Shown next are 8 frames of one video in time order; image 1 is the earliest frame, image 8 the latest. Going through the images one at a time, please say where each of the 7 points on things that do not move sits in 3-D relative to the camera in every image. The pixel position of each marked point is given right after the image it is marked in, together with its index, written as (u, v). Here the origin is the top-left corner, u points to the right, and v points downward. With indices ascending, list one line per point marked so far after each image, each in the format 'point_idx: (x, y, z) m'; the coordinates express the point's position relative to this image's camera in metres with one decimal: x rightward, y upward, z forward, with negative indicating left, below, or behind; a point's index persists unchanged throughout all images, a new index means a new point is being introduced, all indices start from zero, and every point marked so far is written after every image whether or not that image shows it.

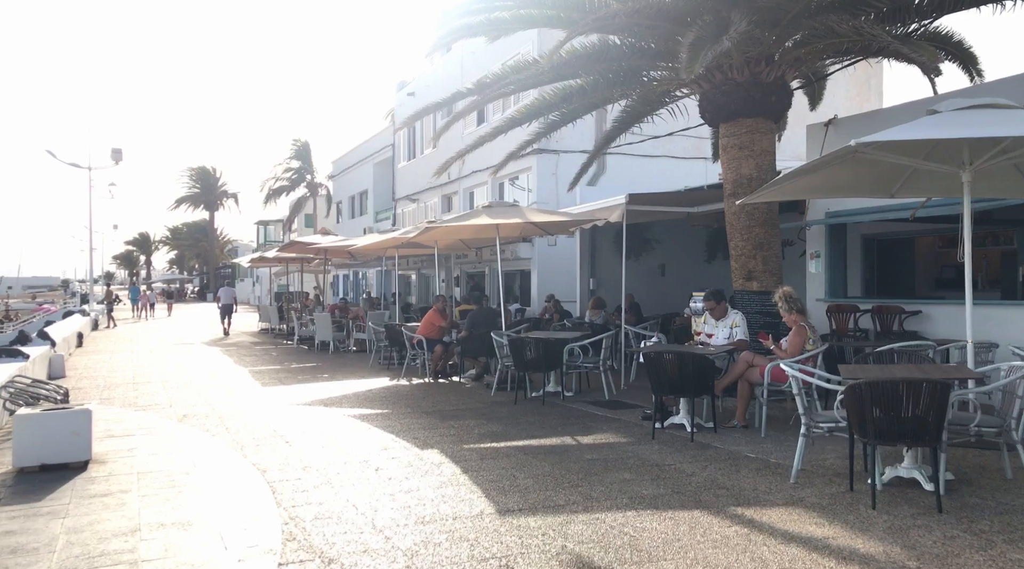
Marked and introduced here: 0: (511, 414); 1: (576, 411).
0: (0.0, -1.4, +9.3) m
1: (+0.7, -1.4, +9.4) m
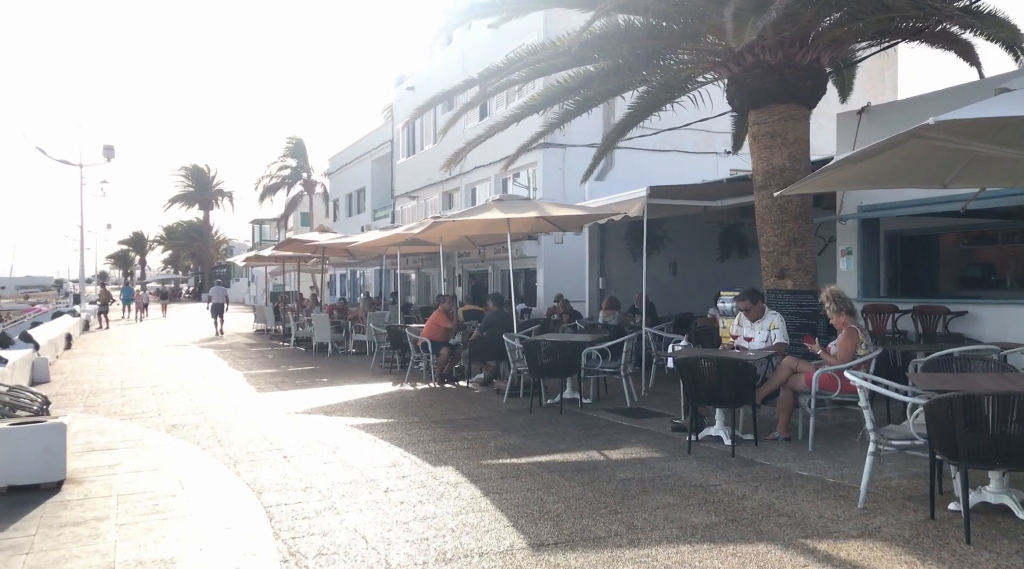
0: (+0.2, -1.4, +8.5) m
1: (+0.9, -1.4, +8.7) m
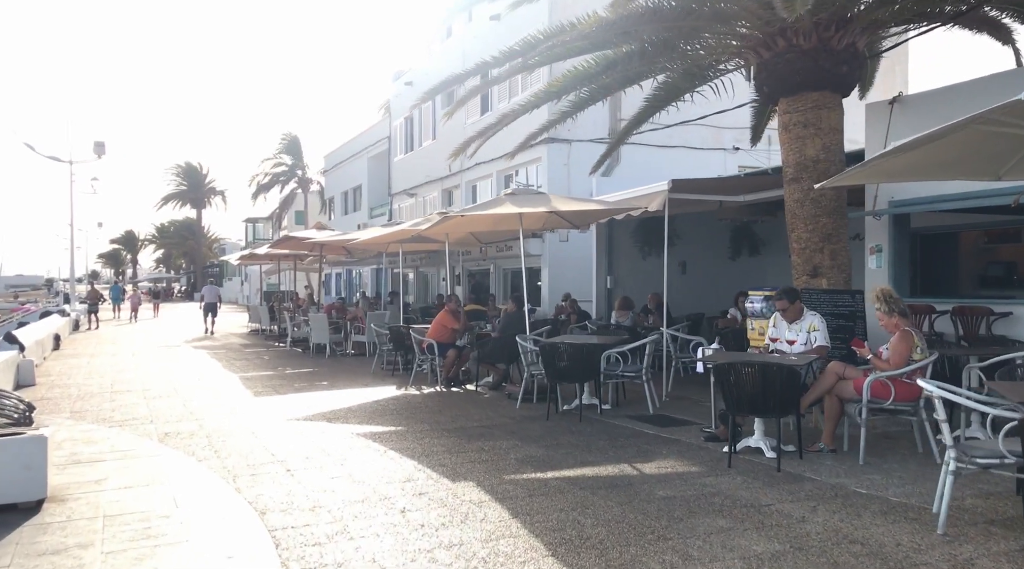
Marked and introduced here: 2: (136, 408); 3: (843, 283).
0: (+0.3, -1.4, +8.0) m
1: (+1.0, -1.4, +8.2) m
2: (-4.6, -1.5, +10.6) m
3: (+3.4, 0.0, +8.8) m
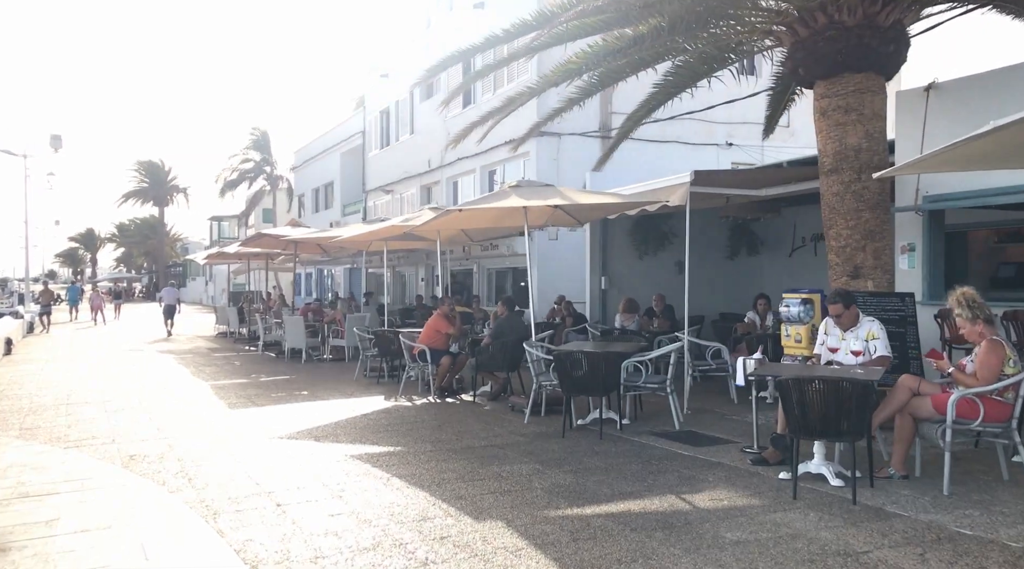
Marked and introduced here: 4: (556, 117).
0: (+0.5, -1.4, +7.1) m
1: (+1.2, -1.4, +7.3) m
2: (-4.6, -1.5, +9.5) m
3: (+3.5, 0.0, +8.0) m
4: (+0.6, +2.2, +11.6) m
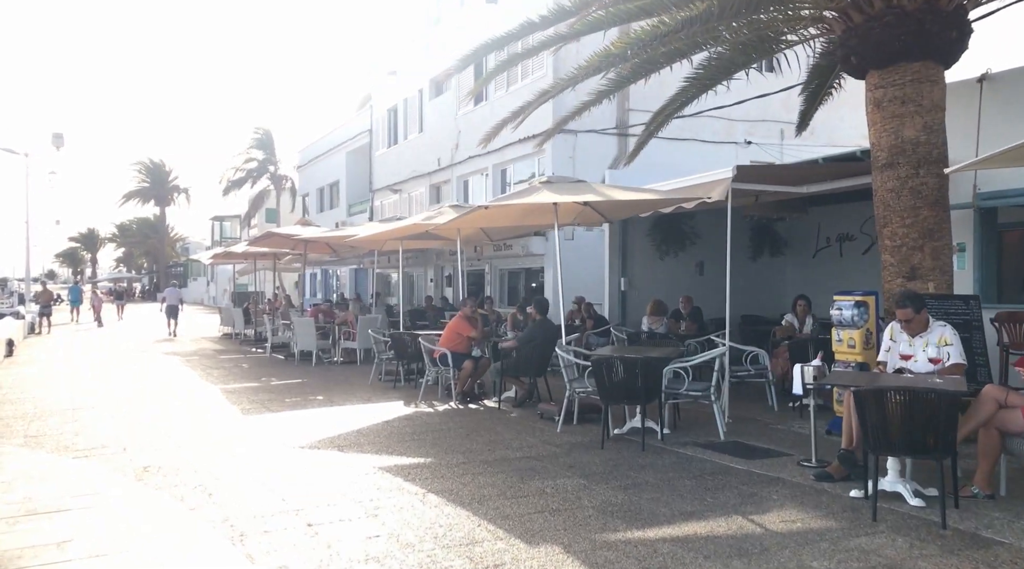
0: (+0.8, -1.4, +6.6) m
1: (+1.5, -1.4, +6.8) m
2: (-4.2, -1.5, +9.0) m
3: (+3.8, 0.0, +7.5) m
4: (+0.9, +2.2, +11.2) m
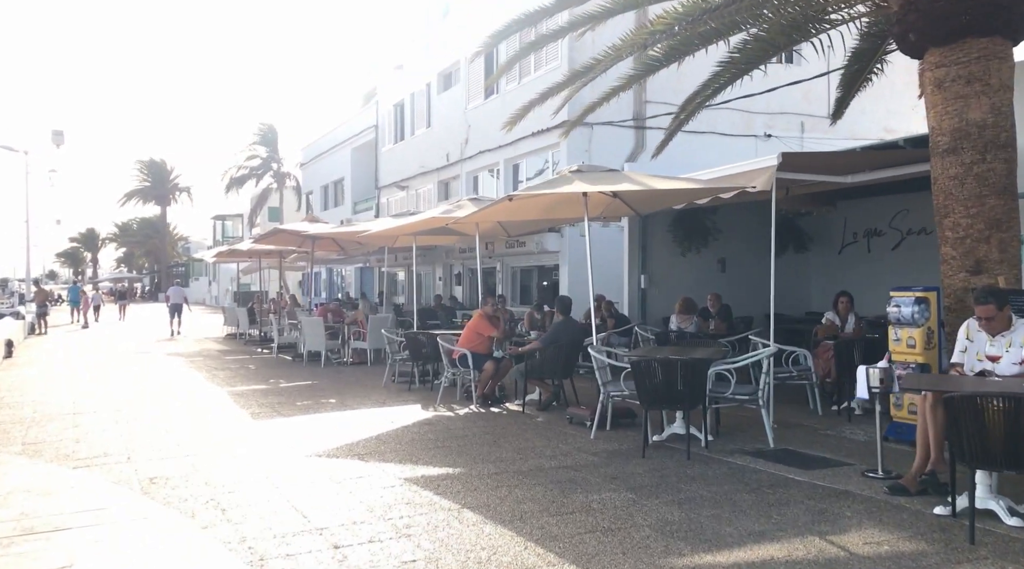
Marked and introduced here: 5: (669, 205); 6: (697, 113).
0: (+1.1, -1.4, +6.1) m
1: (+1.7, -1.3, +6.3) m
2: (-4.0, -1.5, +8.5) m
3: (+4.0, 0.0, +7.0) m
4: (+1.2, +2.3, +10.6) m
5: (+1.6, +0.8, +8.9) m
6: (+2.3, +2.2, +11.0) m
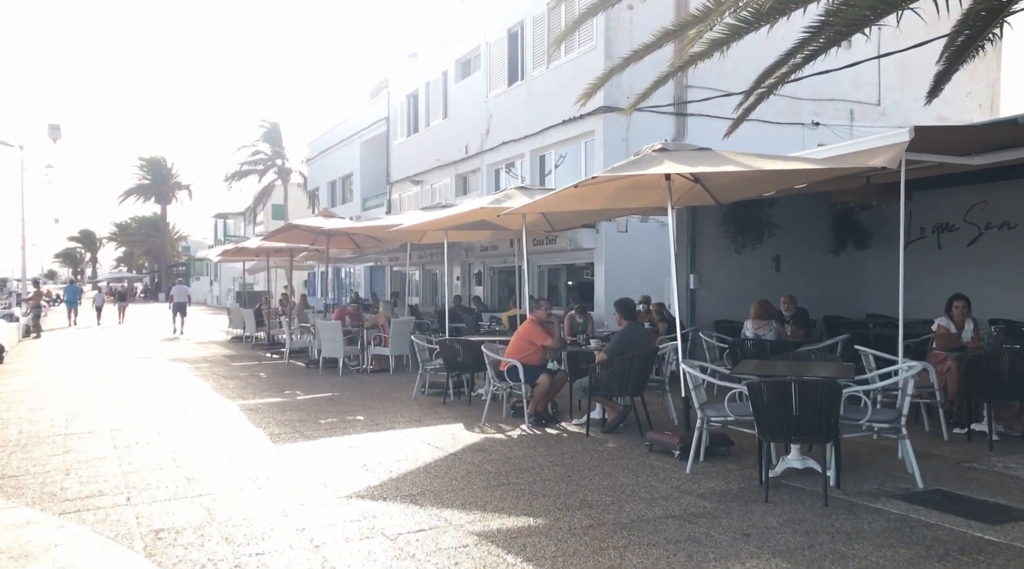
0: (+1.6, -1.4, +4.7) m
1: (+2.3, -1.4, +4.9) m
2: (-3.4, -1.5, +7.1) m
3: (+4.6, 0.0, +5.6) m
4: (+1.8, +2.3, +9.3) m
5: (+2.2, +0.8, +7.5) m
6: (+2.9, +2.2, +9.6) m
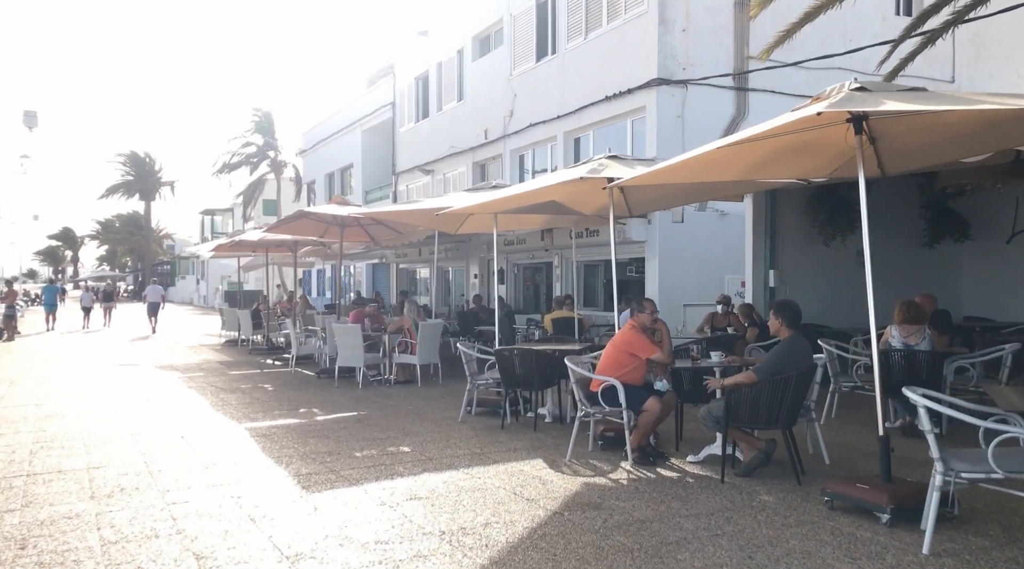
0: (+2.5, -1.4, +2.7) m
1: (+3.2, -1.3, +3.0) m
2: (-2.6, -1.5, +5.1) m
3: (+5.4, 0.0, +3.7) m
4: (+2.5, +2.3, +7.3) m
5: (+3.0, +0.8, +5.6) m
6: (+3.7, +2.2, +7.7) m
